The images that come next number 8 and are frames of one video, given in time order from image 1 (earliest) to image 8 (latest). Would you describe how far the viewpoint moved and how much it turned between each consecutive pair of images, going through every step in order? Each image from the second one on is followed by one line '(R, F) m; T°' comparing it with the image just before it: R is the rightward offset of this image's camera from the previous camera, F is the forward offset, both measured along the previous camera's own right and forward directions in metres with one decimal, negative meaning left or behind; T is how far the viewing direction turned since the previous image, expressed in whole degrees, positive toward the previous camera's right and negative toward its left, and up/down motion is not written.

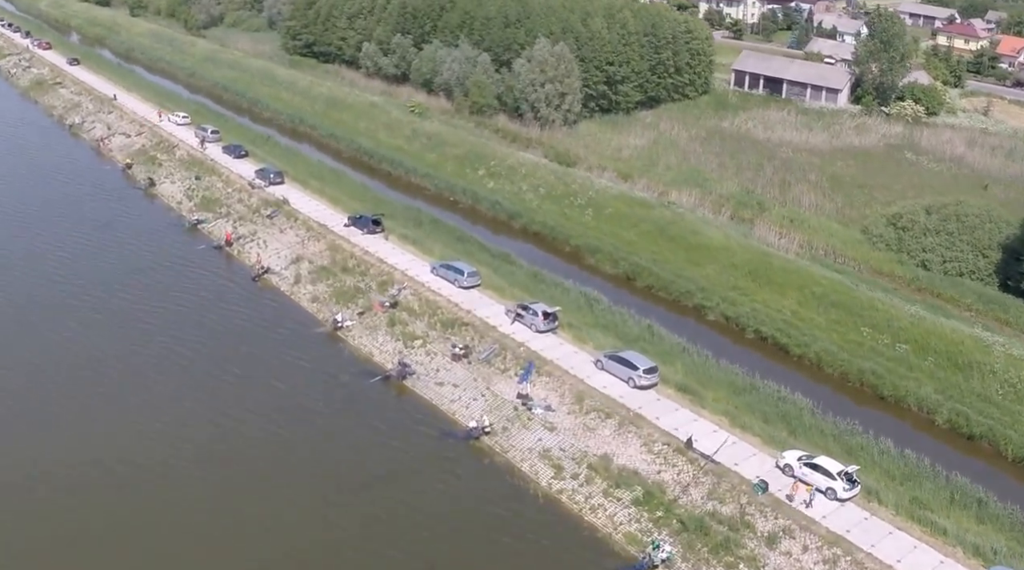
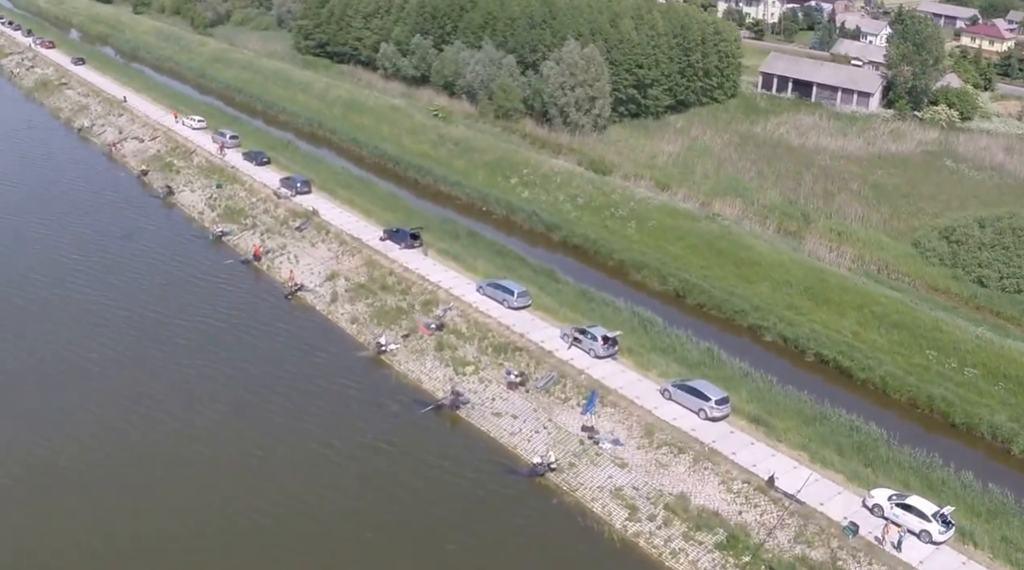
(-3.1, +3.0) m; +1°
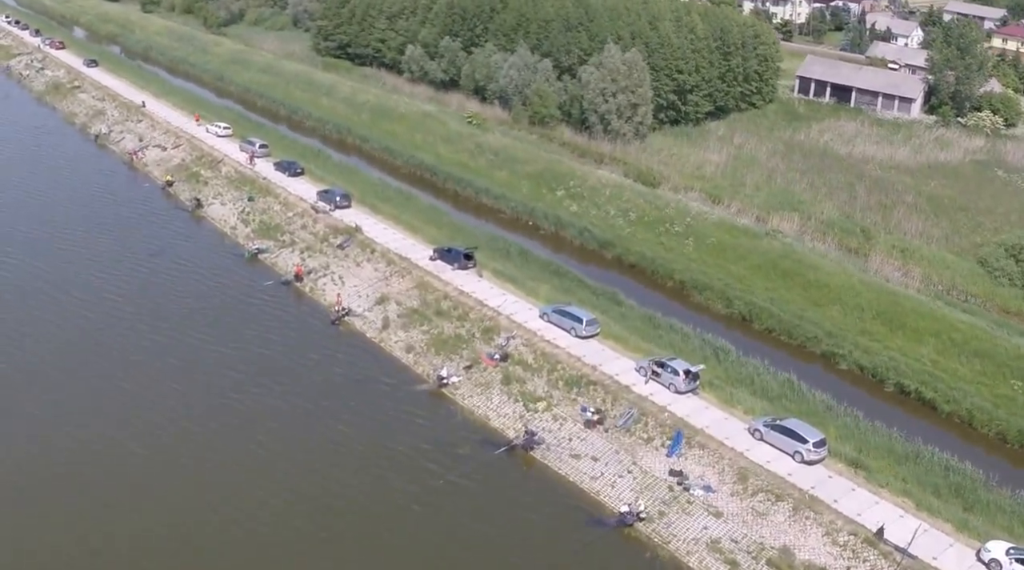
(-3.4, +3.3) m; +1°
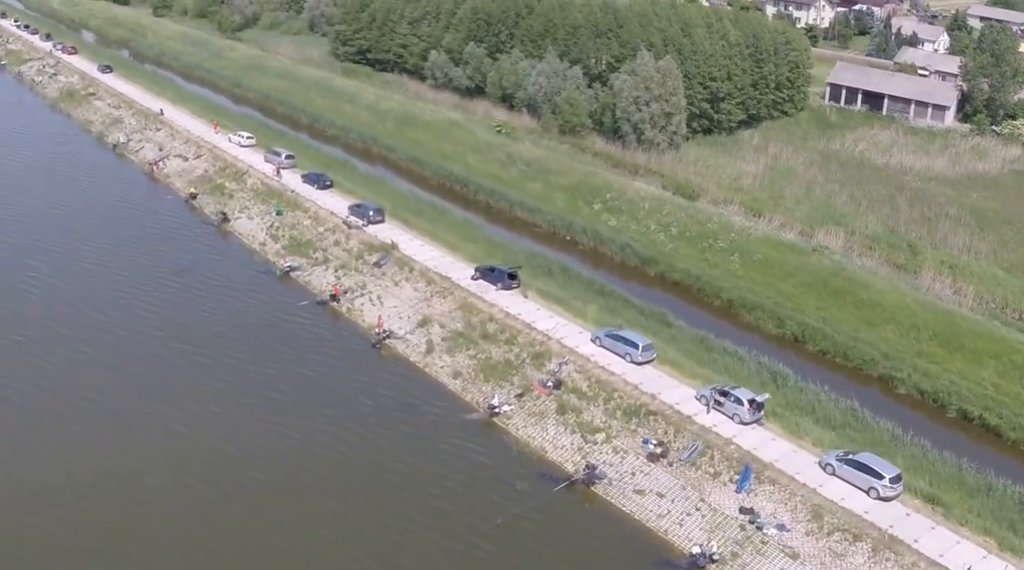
(-2.2, +2.1) m; 0°
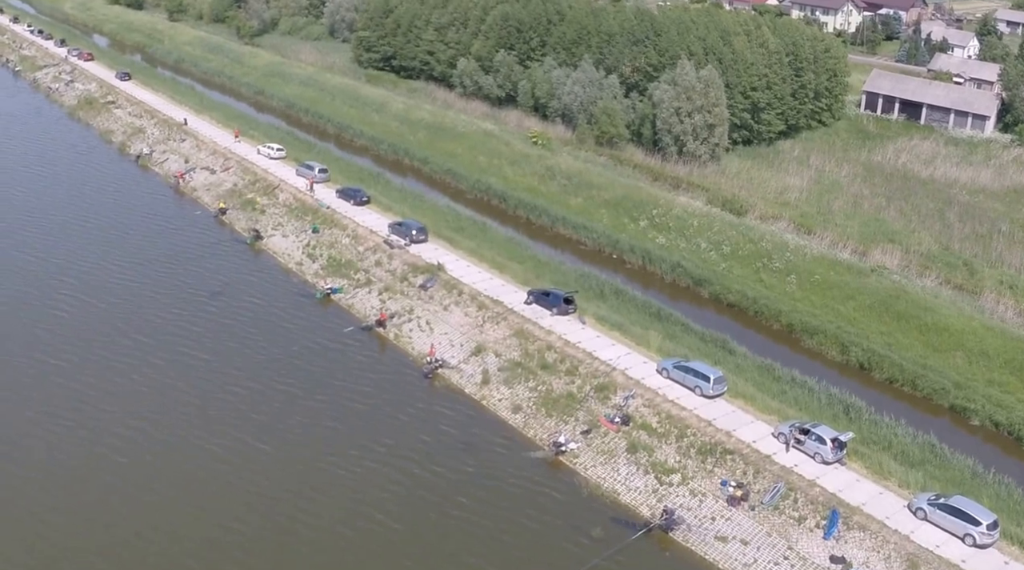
(-2.5, +2.5) m; 0°
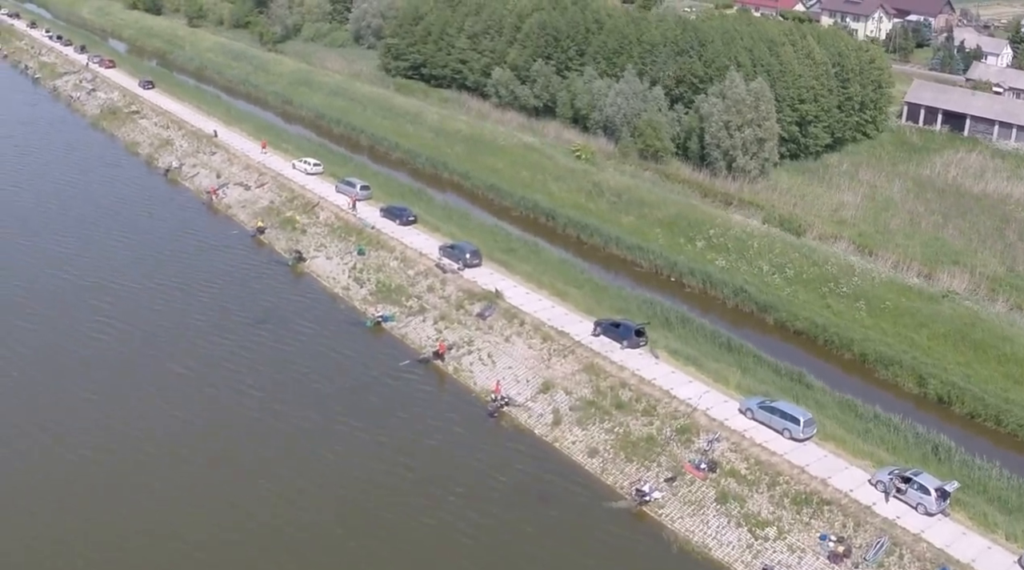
(-2.7, +2.7) m; 0°
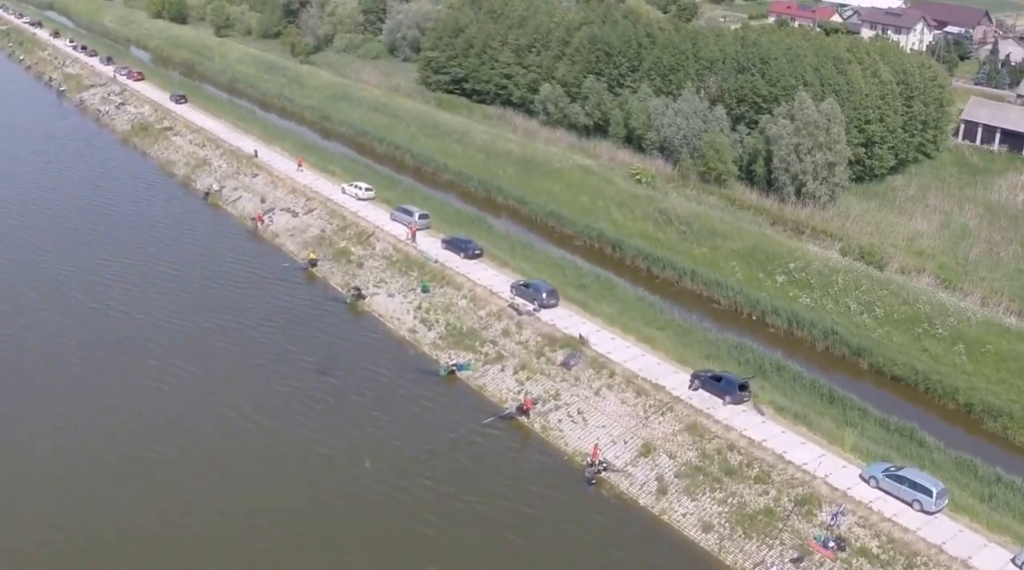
(-3.3, +3.6) m; 0°
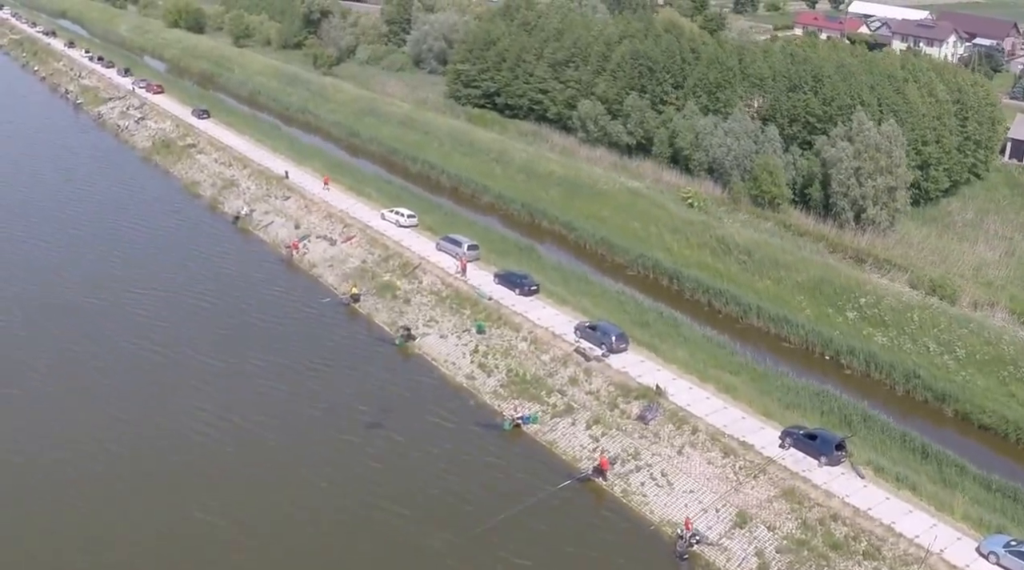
(-2.6, +3.3) m; 0°
